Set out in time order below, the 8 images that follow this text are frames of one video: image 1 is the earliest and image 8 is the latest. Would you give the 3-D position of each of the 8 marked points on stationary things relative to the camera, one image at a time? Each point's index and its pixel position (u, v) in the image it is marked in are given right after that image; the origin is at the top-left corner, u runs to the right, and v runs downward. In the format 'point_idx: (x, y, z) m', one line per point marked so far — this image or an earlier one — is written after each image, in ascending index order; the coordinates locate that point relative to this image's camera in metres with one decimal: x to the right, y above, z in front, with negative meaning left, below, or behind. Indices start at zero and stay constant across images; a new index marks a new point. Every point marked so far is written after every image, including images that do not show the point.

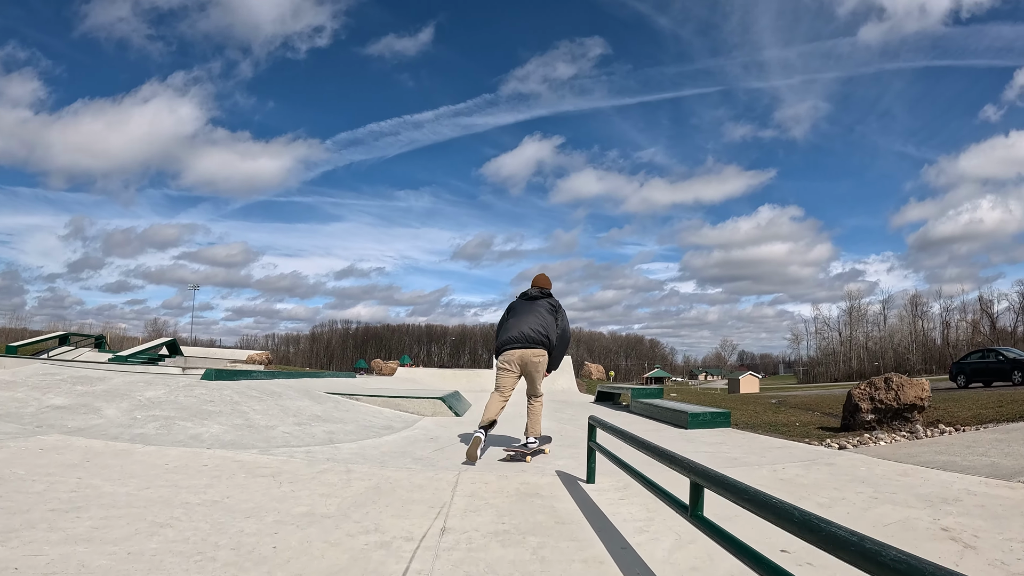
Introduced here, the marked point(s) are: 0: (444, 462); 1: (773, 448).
0: (-0.5, -1.3, +4.0) m
1: (+2.4, -1.5, +5.0) m
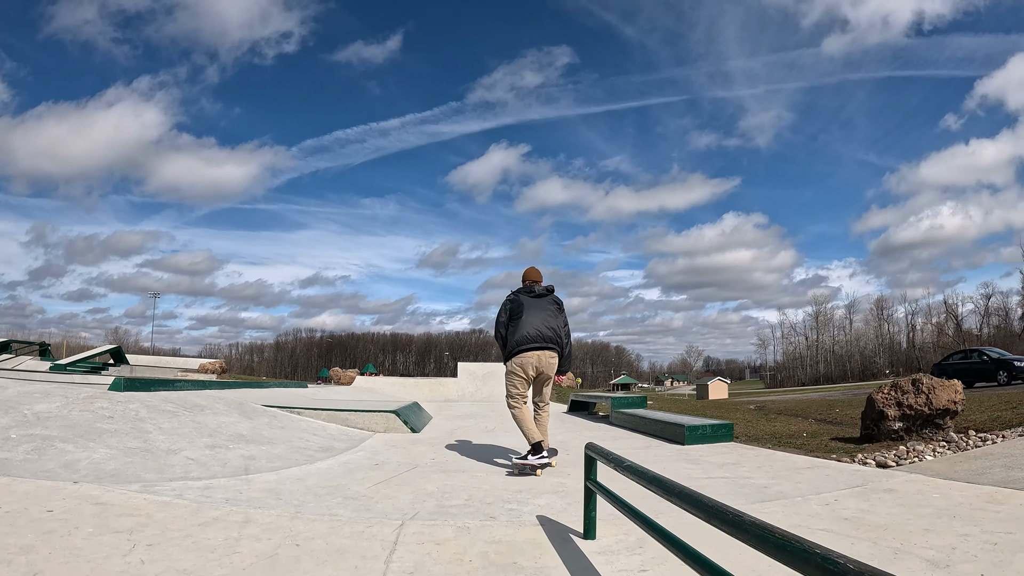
0: (-0.7, -1.2, +2.9) m
1: (+2.1, -1.3, +4.0) m
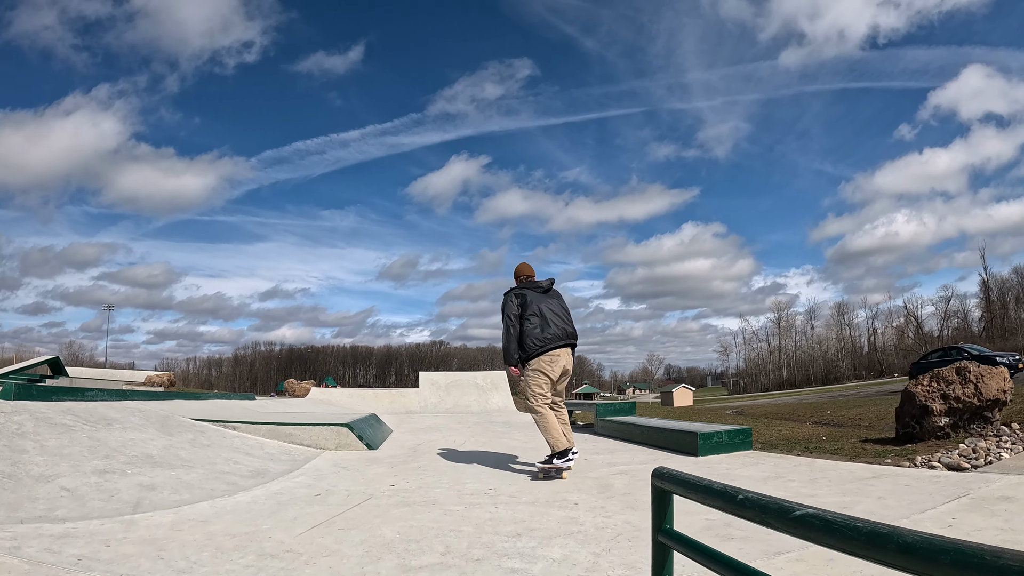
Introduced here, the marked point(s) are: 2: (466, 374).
0: (-0.7, -1.0, +1.9) m
1: (+2.0, -1.2, +3.2) m
2: (-1.6, -3.0, +18.3) m
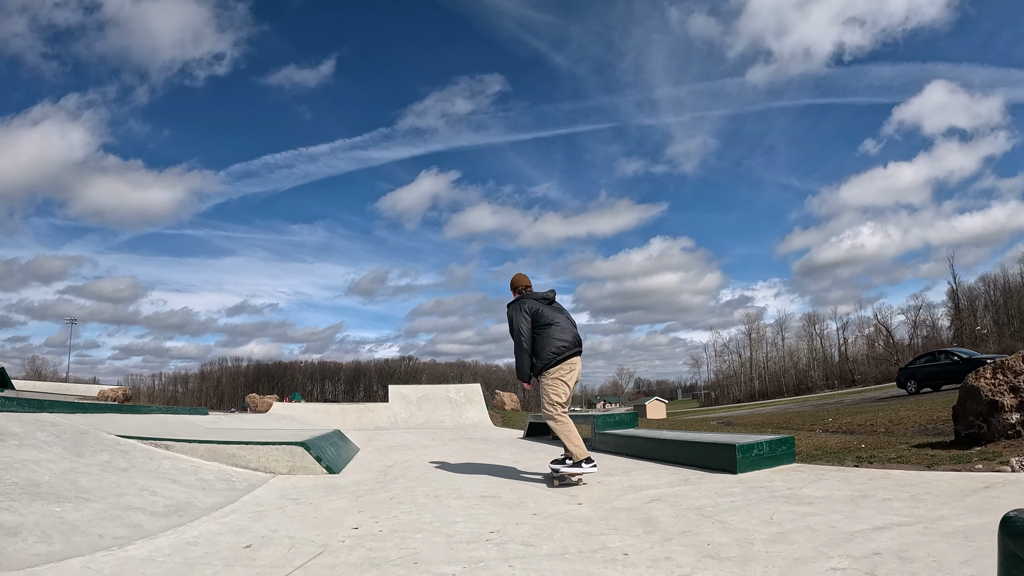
0: (-0.6, -0.8, +1.0) m
1: (+2.1, -1.0, +2.4) m
2: (-2.3, -3.2, +17.3) m
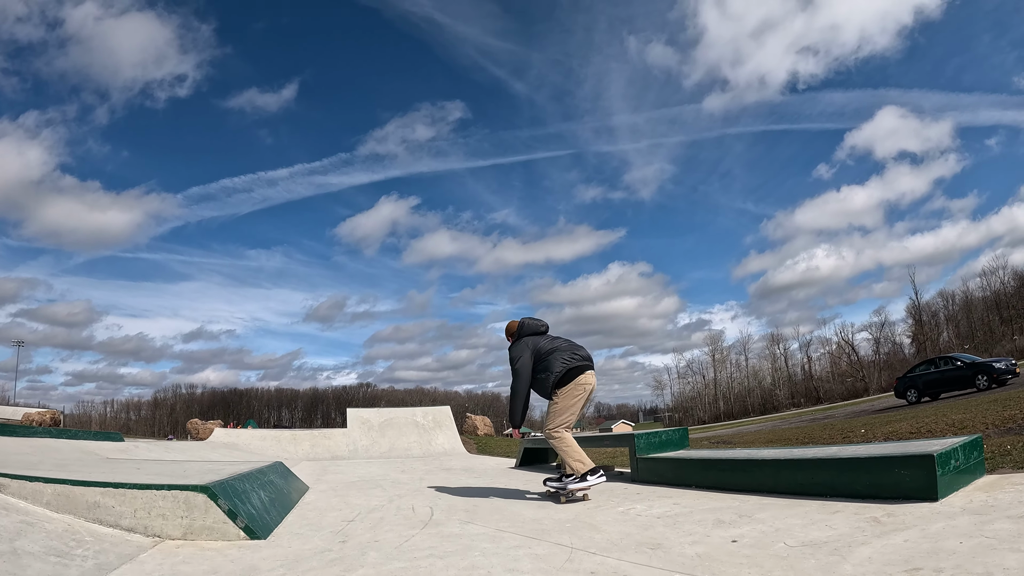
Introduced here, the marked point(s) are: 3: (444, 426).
0: (-0.1, -0.3, -0.7) m
1: (+2.4, -0.6, +0.9) m
2: (-3.0, -3.5, +15.3) m
3: (-1.9, -3.9, +15.2) m
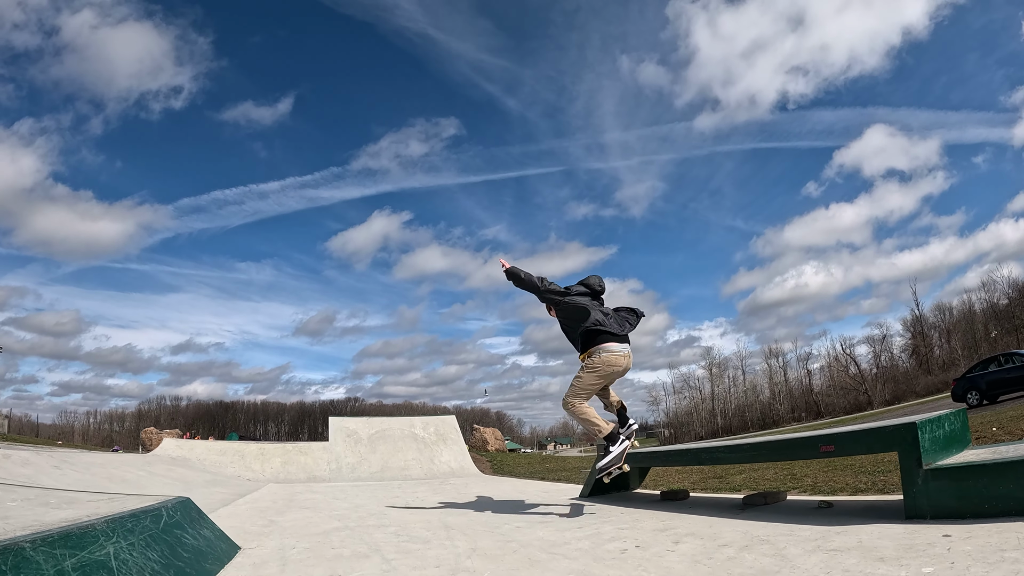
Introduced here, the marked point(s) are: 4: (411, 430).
0: (+0.6, +0.5, -3.3) m
1: (+3.1, +0.1, -1.6) m
2: (-2.6, -3.1, +12.6) m
3: (-1.5, -3.5, +12.5) m
4: (-2.3, -3.2, +12.4) m
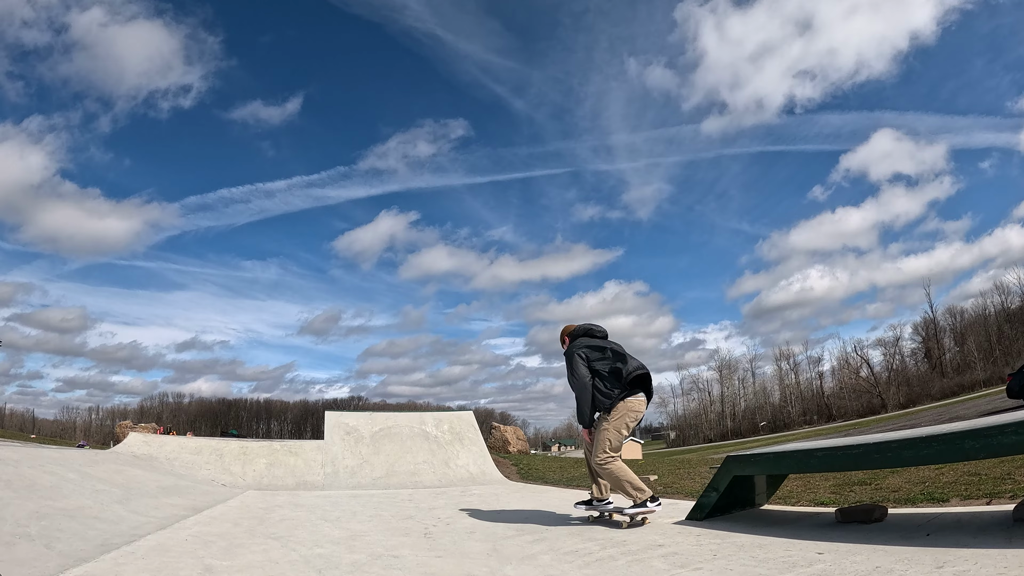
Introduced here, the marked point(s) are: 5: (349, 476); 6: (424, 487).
0: (+1.0, +1.0, -5.1) m
1: (+3.6, +0.7, -3.5) m
2: (-2.0, -2.6, +10.8) m
3: (-0.9, -3.0, +10.7) m
4: (-1.7, -2.7, +10.6) m
5: (-2.7, -3.1, +9.0) m
6: (-1.4, -3.1, +8.5) m
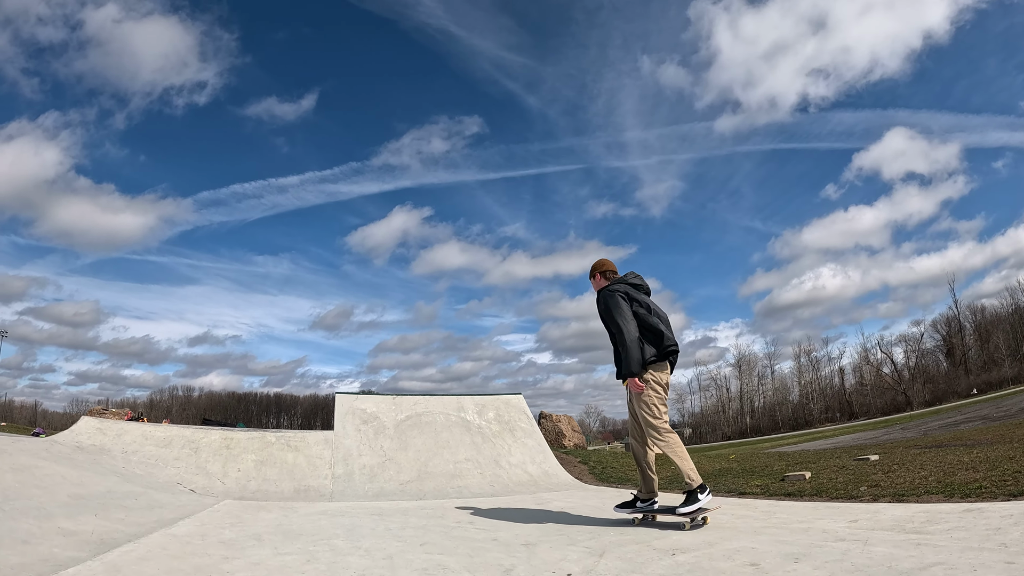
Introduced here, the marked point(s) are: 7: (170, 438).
0: (+1.7, +1.7, -7.6) m
1: (+4.3, +1.4, -6.1) m
2: (-1.1, -1.8, +8.4) m
3: (+0.1, -2.2, +8.2) m
4: (-0.8, -1.9, +8.2) m
5: (-1.7, -2.3, +6.6) m
6: (-0.4, -2.3, +6.1) m
7: (-4.4, -2.0, +7.1) m
